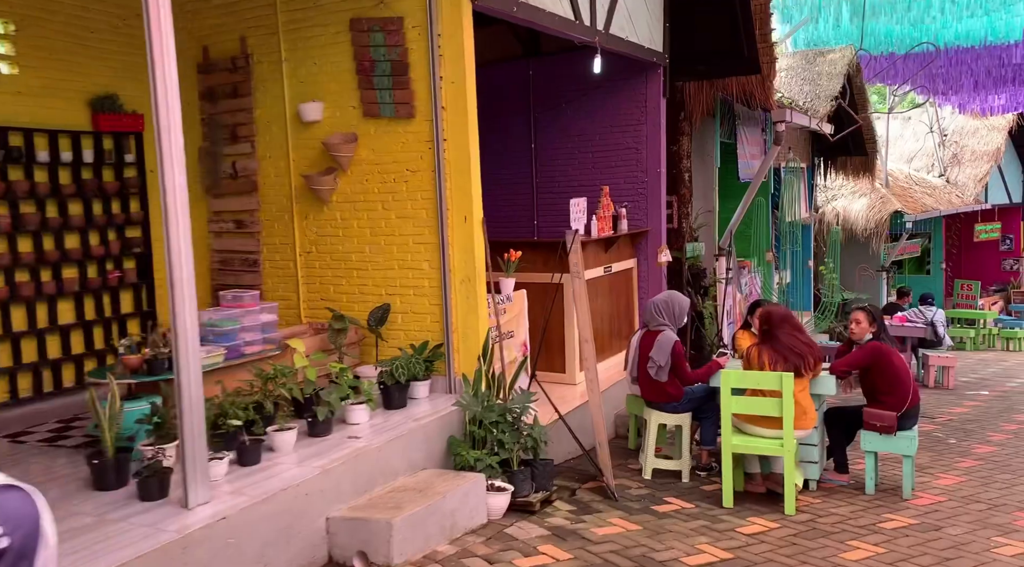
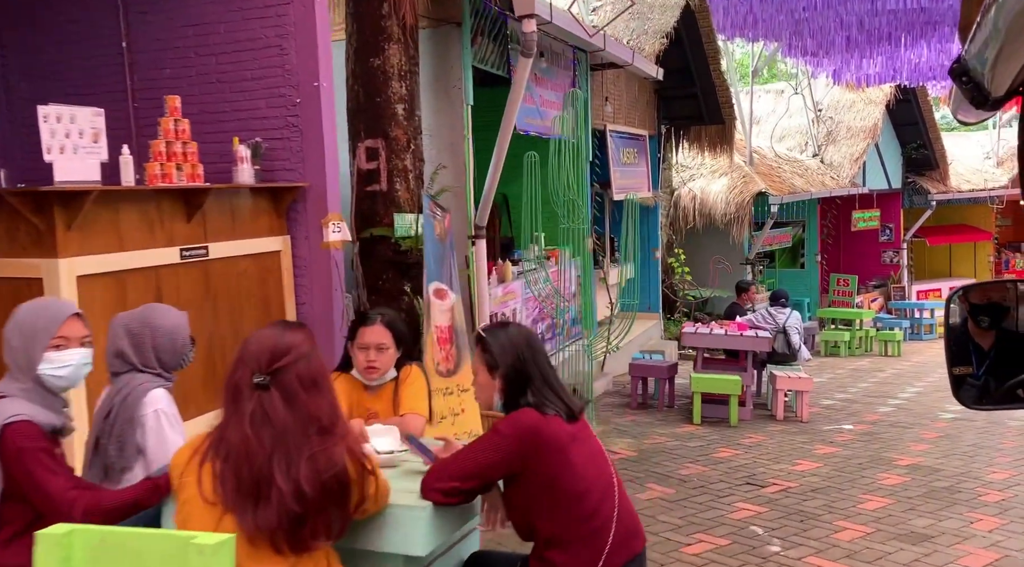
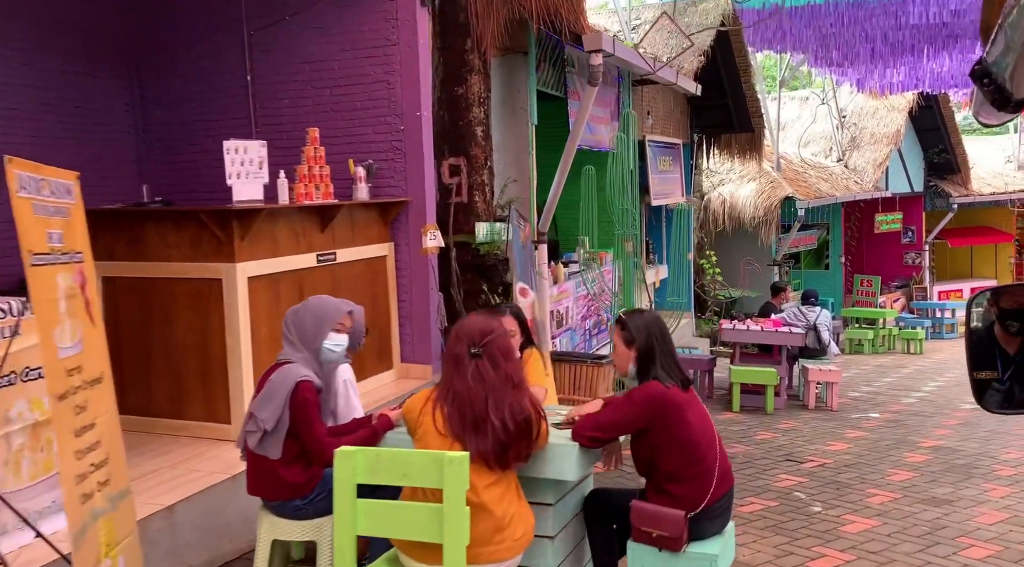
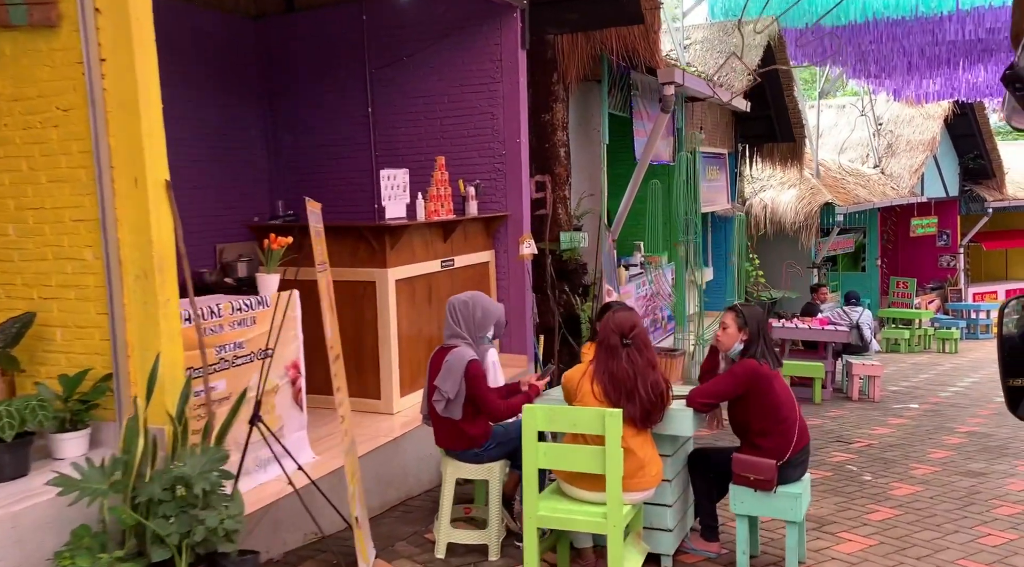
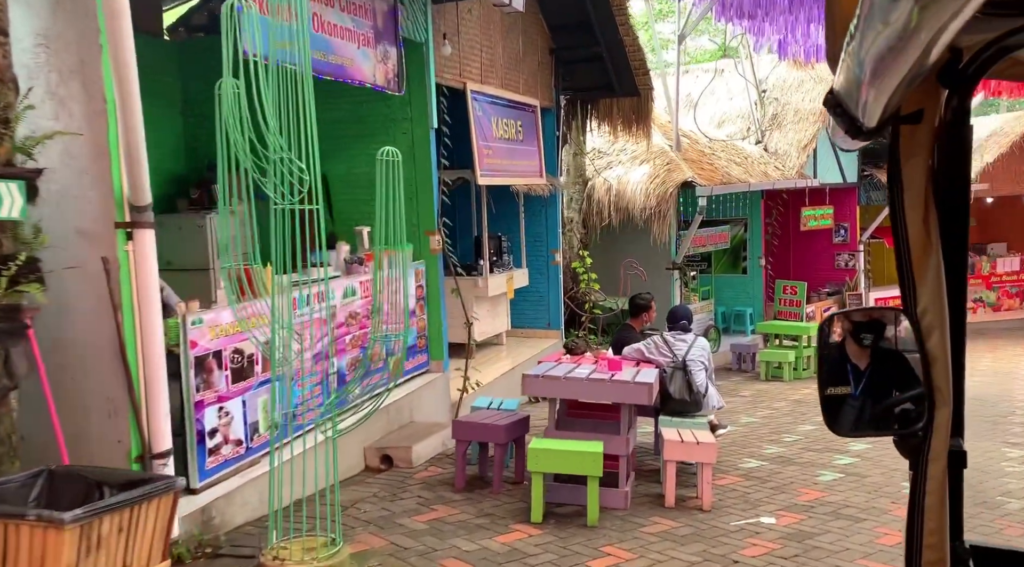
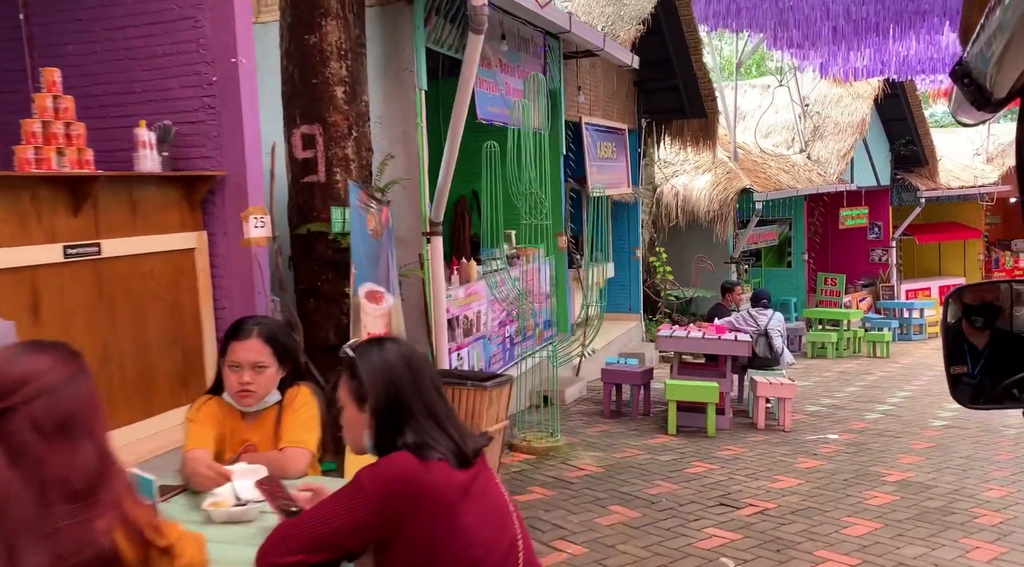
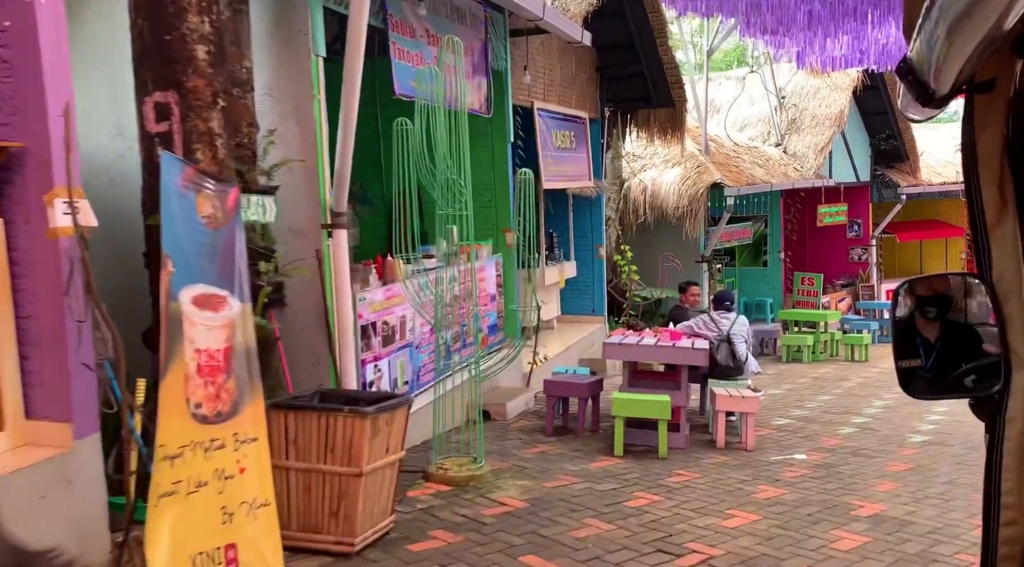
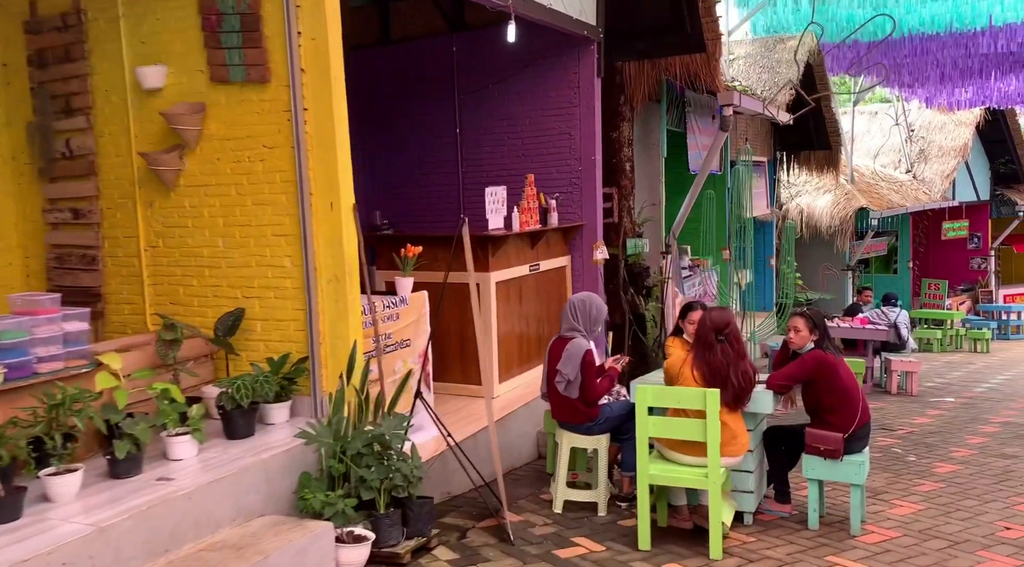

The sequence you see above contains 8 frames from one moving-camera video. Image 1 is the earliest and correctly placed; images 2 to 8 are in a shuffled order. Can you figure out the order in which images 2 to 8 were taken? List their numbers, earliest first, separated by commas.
8, 4, 3, 2, 6, 7, 5
